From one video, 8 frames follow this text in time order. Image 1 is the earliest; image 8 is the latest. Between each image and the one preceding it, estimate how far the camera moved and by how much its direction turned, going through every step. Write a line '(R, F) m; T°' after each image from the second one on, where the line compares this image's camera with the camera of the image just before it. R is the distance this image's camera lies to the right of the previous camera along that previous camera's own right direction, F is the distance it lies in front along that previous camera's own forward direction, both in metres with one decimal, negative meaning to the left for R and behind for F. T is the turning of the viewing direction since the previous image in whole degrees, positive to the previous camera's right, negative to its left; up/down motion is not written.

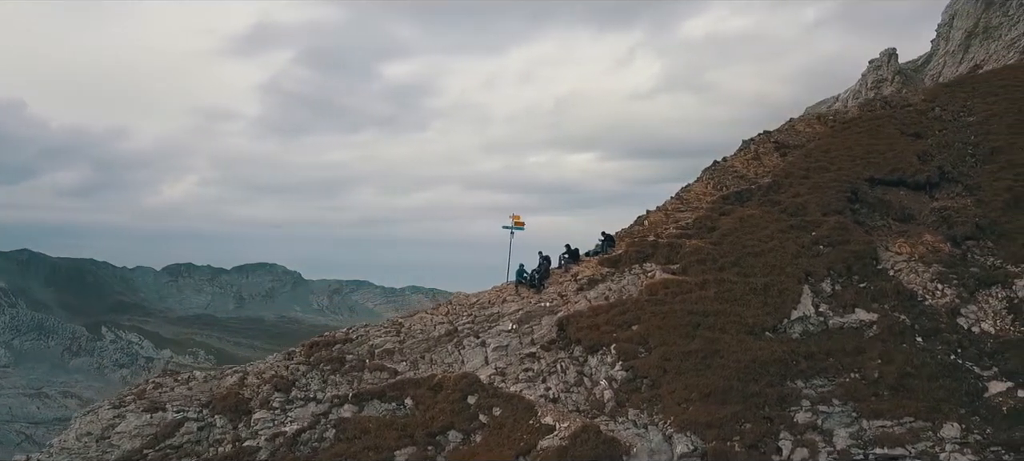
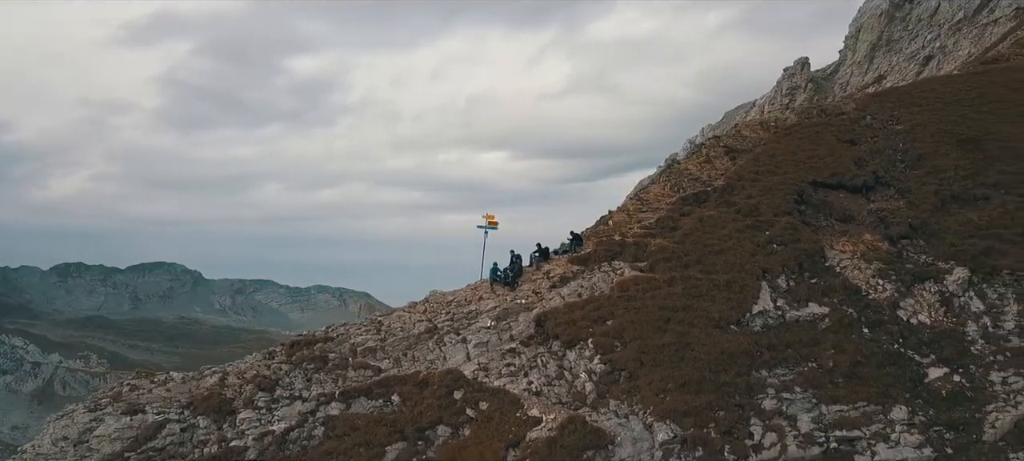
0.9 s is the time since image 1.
(-2.7, -0.8) m; +7°
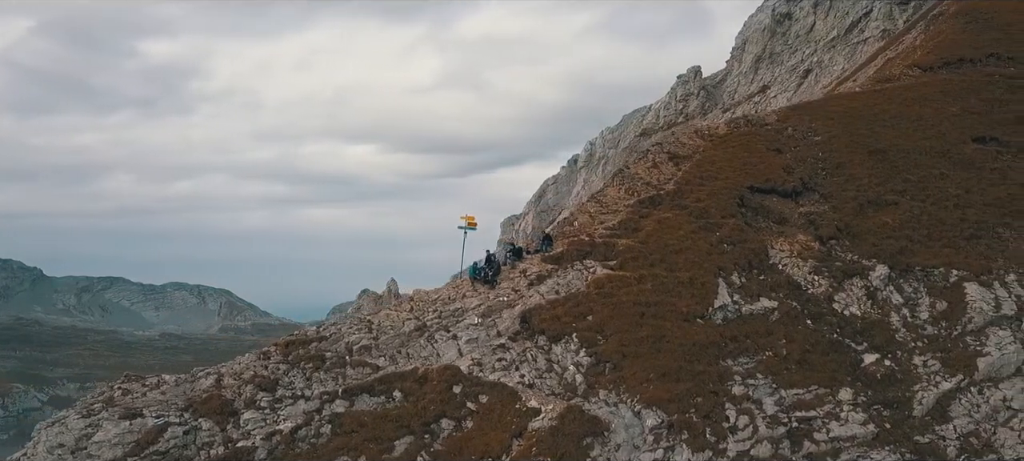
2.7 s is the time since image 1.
(-4.8, -1.1) m; +9°
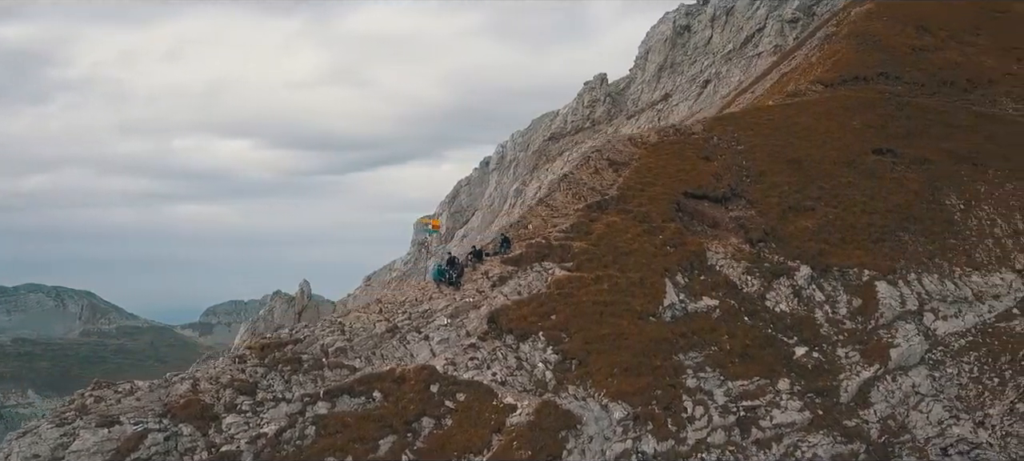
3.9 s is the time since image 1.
(-3.6, -0.9) m; +8°
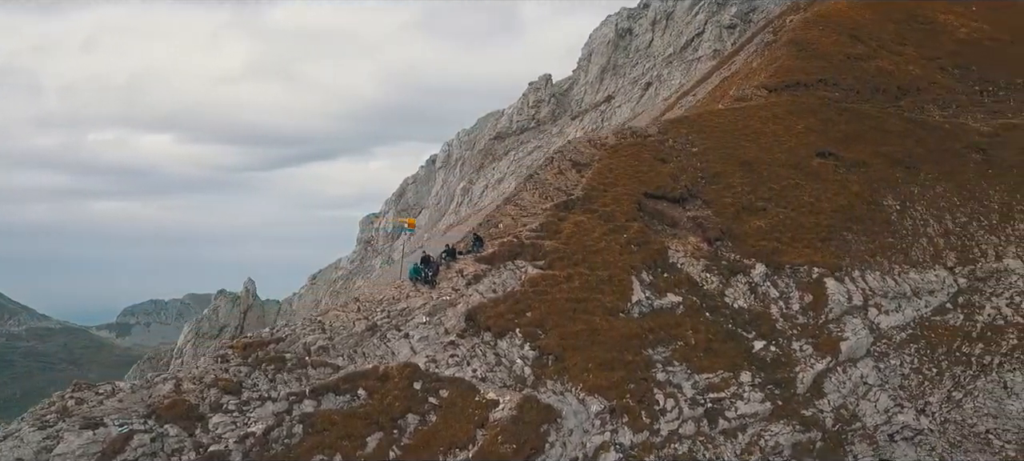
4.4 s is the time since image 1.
(-2.1, -0.6) m; +5°
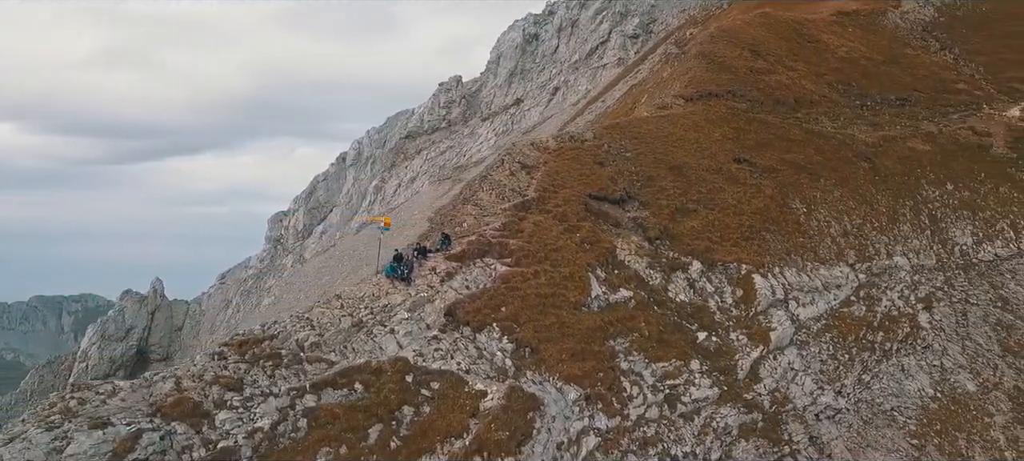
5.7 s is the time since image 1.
(-4.6, -1.3) m; +9°
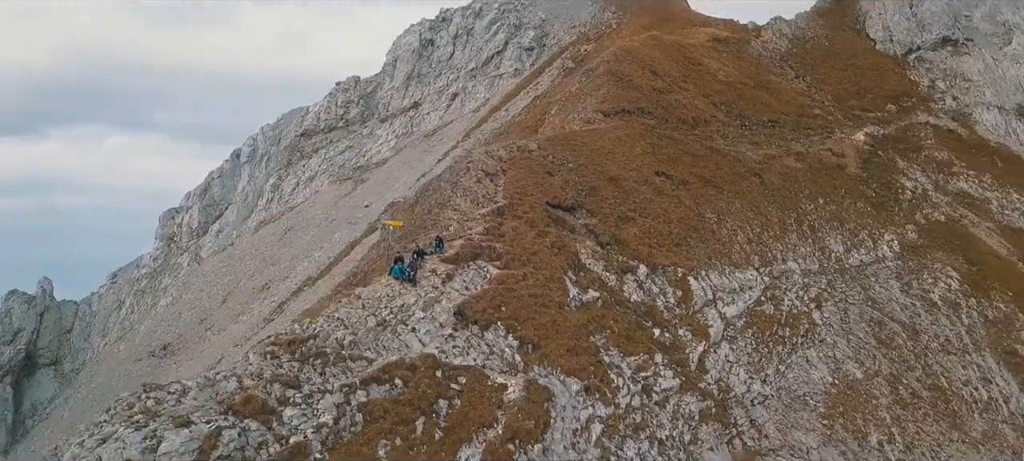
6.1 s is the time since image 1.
(-8.1, -2.0) m; +12°
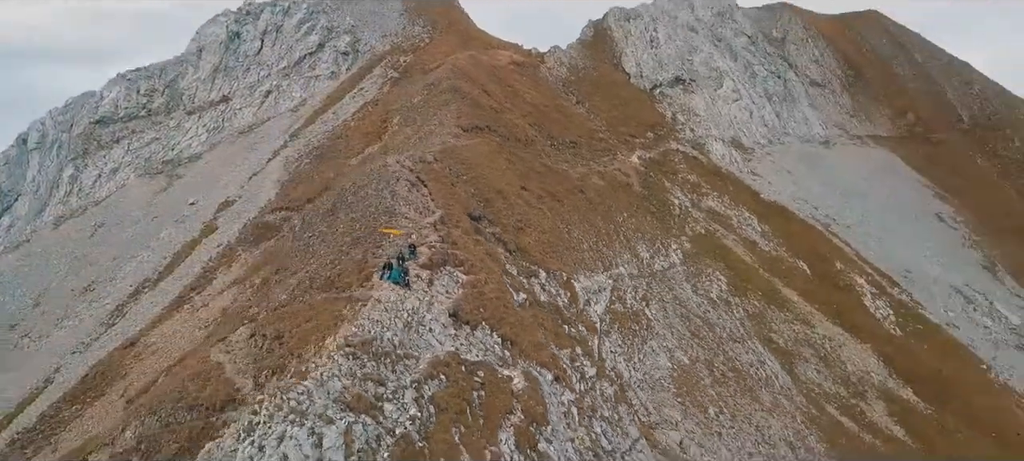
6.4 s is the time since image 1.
(-14.7, -2.4) m; +21°
